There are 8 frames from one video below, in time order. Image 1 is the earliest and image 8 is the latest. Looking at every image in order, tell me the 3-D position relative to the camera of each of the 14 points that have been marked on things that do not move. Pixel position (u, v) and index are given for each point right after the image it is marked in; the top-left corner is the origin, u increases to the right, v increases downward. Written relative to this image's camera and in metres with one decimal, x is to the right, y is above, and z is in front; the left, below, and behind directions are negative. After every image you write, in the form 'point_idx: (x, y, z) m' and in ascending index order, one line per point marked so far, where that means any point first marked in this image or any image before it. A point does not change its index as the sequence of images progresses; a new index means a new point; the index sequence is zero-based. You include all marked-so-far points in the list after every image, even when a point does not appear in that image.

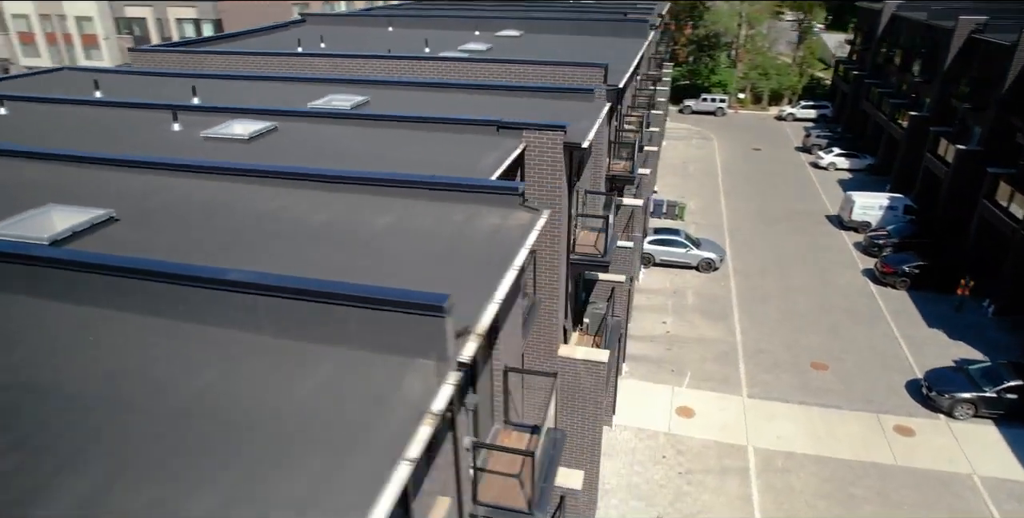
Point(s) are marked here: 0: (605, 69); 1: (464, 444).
0: (+2.5, +5.0, +17.5) m
1: (-0.5, -2.0, +7.3) m
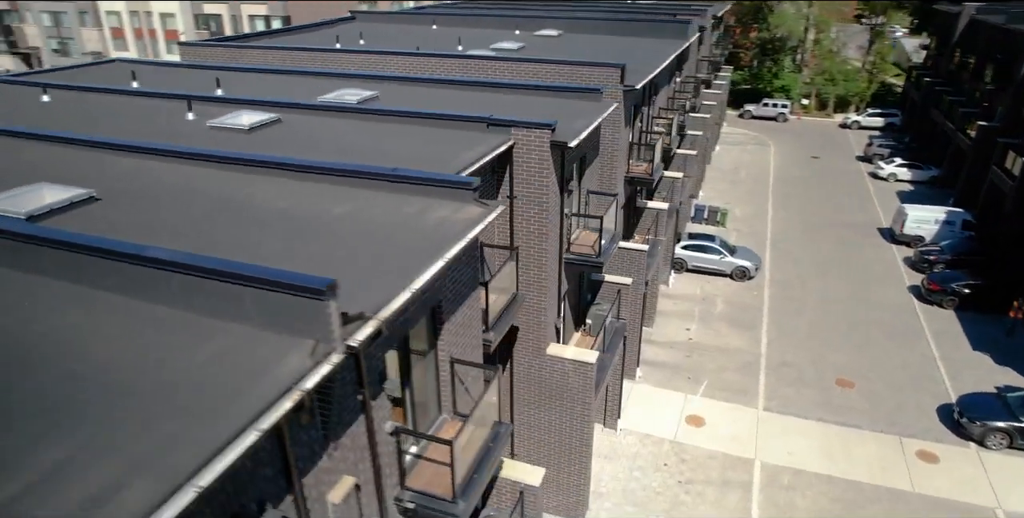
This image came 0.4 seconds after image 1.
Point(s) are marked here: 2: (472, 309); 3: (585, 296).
0: (+2.9, +5.0, +17.3) m
1: (-1.5, -1.9, +7.5) m
2: (-0.6, -0.7, +9.6) m
3: (+1.9, -1.0, +17.0) m
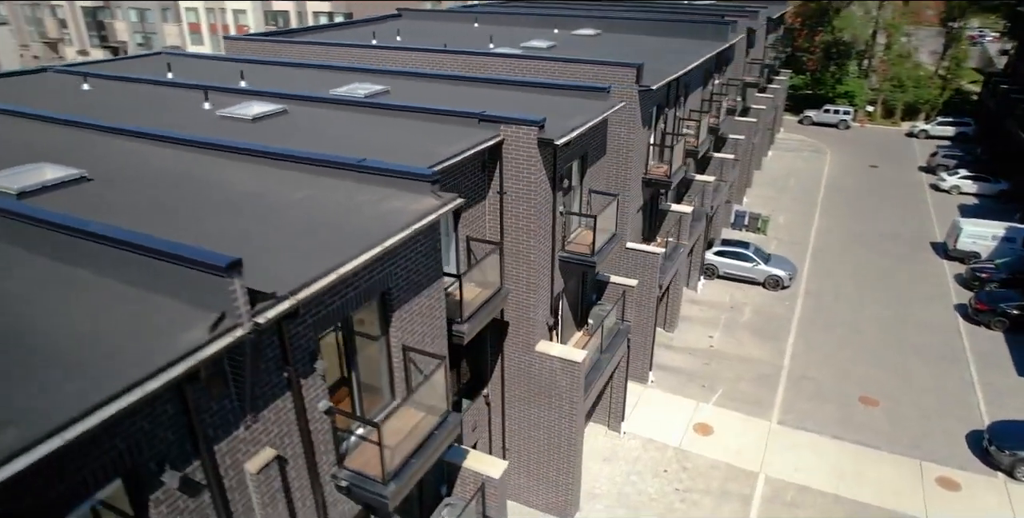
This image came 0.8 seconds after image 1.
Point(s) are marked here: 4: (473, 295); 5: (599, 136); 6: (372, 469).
0: (+3.3, +4.9, +17.2) m
1: (-2.3, -1.7, +7.8) m
2: (-1.2, -0.6, +9.8) m
3: (+1.9, -1.0, +16.9) m
4: (-0.7, -0.7, +12.6) m
5: (+2.0, +2.9, +15.3) m
6: (-1.8, -2.7, +8.3) m
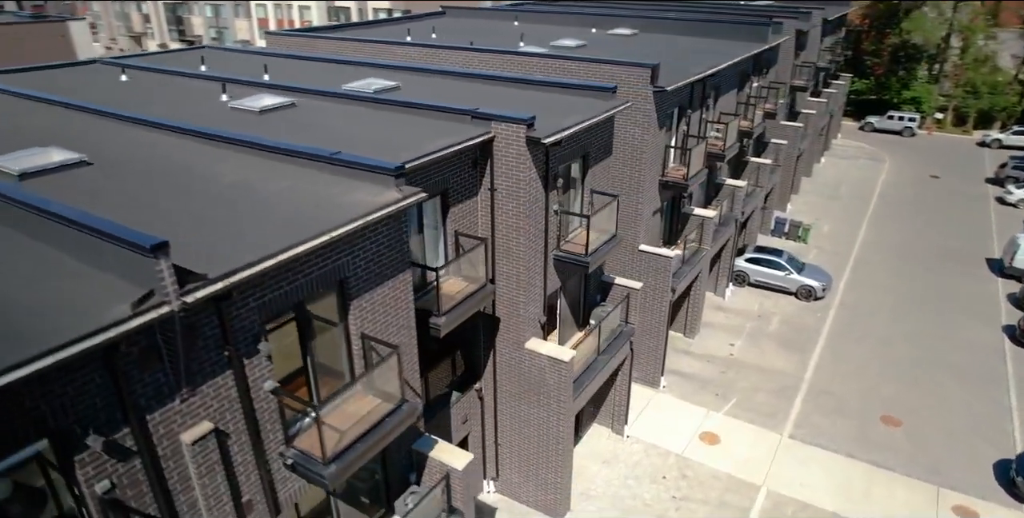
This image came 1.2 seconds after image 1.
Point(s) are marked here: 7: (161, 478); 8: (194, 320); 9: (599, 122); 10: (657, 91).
0: (+3.6, +4.9, +17.0) m
1: (-3.1, -1.6, +8.2) m
2: (-1.7, -0.5, +10.1) m
3: (+2.0, -1.0, +16.9) m
4: (-1.0, -0.6, +12.8) m
5: (+2.1, +2.9, +15.2) m
6: (-2.6, -2.5, +8.6) m
7: (-3.8, -2.4, +7.2) m
8: (-3.4, -0.7, +7.1) m
9: (+1.9, +3.0, +14.7) m
10: (+3.8, +4.4, +17.2) m
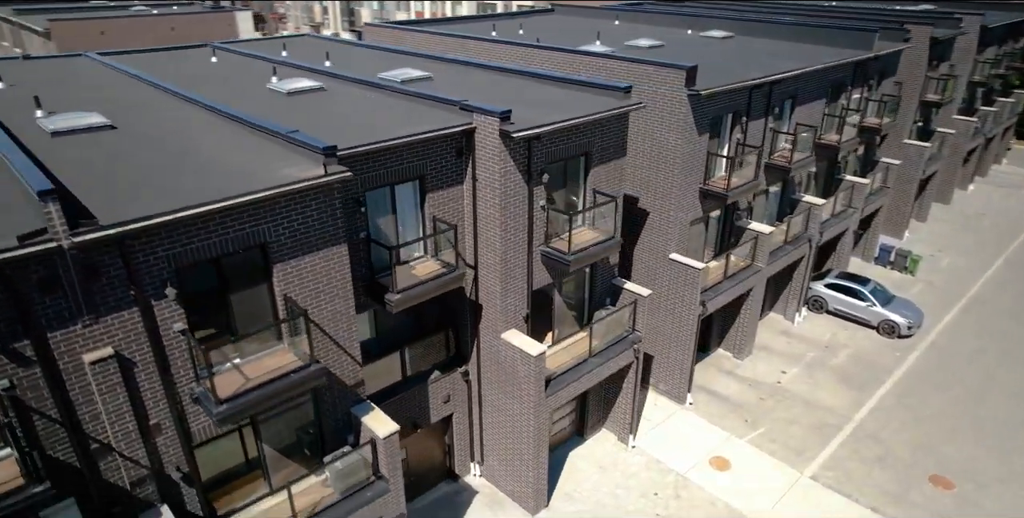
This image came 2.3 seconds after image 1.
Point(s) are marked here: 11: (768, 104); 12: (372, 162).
0: (+4.3, +4.6, +16.3) m
1: (-4.8, -1.0, +9.4) m
2: (-3.0, -0.1, +10.9) m
3: (+2.1, -1.0, +16.7) m
4: (-1.7, -0.3, +13.4) m
5: (+2.3, +2.8, +15.0) m
6: (-4.4, -2.0, +9.7) m
7: (-5.9, -1.7, +8.6) m
8: (-5.3, 0.0, +8.4) m
9: (+2.0, +3.0, +14.5) m
10: (+4.5, +4.1, +16.5) m
11: (+7.5, +4.6, +19.5) m
12: (-2.6, +1.8, +12.1) m
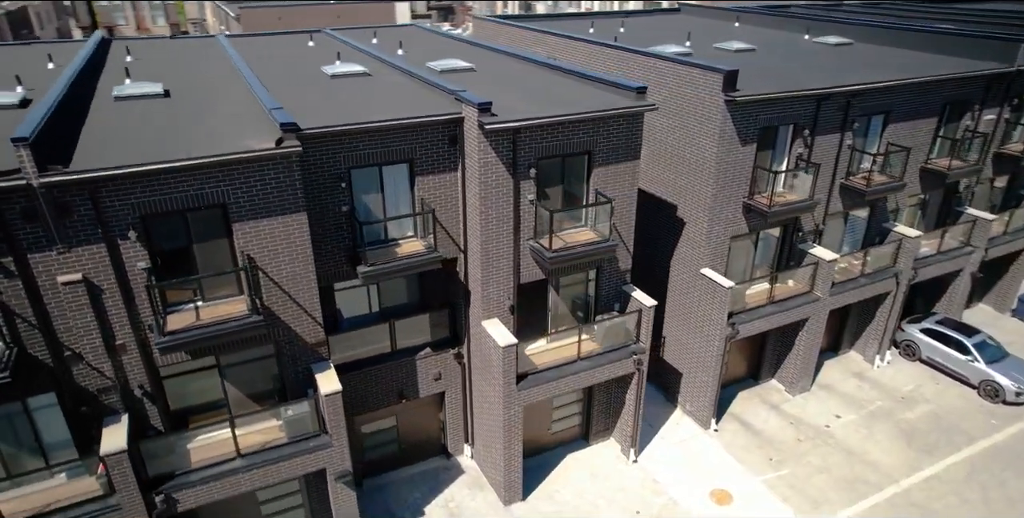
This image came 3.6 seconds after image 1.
0: (+4.9, +4.2, +15.3) m
1: (-6.3, -0.1, +11.1) m
2: (-4.0, +0.6, +12.1) m
3: (+2.2, -1.1, +16.3) m
4: (-2.2, +0.2, +14.1) m
5: (+2.4, +2.7, +14.6) m
6: (-5.9, -1.2, +11.3) m
7: (-7.6, -0.7, +10.7) m
8: (-6.9, +0.9, +10.2) m
9: (+2.0, +3.0, +14.2) m
10: (+5.1, +3.7, +15.4) m
11: (+8.8, +3.8, +17.5) m
12: (-3.1, +2.3, +13.1) m
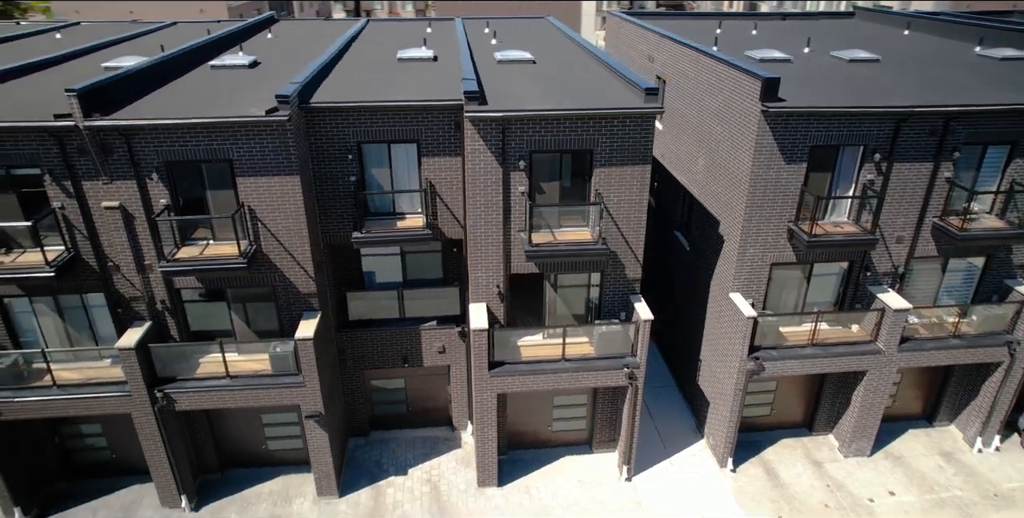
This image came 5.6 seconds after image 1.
0: (+5.3, +3.7, +13.9) m
1: (-7.2, +1.2, +13.6) m
2: (-4.7, +1.5, +13.7) m
3: (+2.3, -1.2, +15.8) m
4: (-2.4, +0.8, +15.1) m
5: (+2.5, +2.6, +14.0) m
6: (-7.0, +0.1, +13.7) m
7: (-8.7, +0.8, +13.6) m
8: (-7.9, +2.3, +12.9) m
9: (+2.0, +2.9, +13.8) m
10: (+5.4, +3.1, +13.9) m
11: (+9.6, +2.6, +14.7) m
12: (-3.2, +3.0, +14.4) m
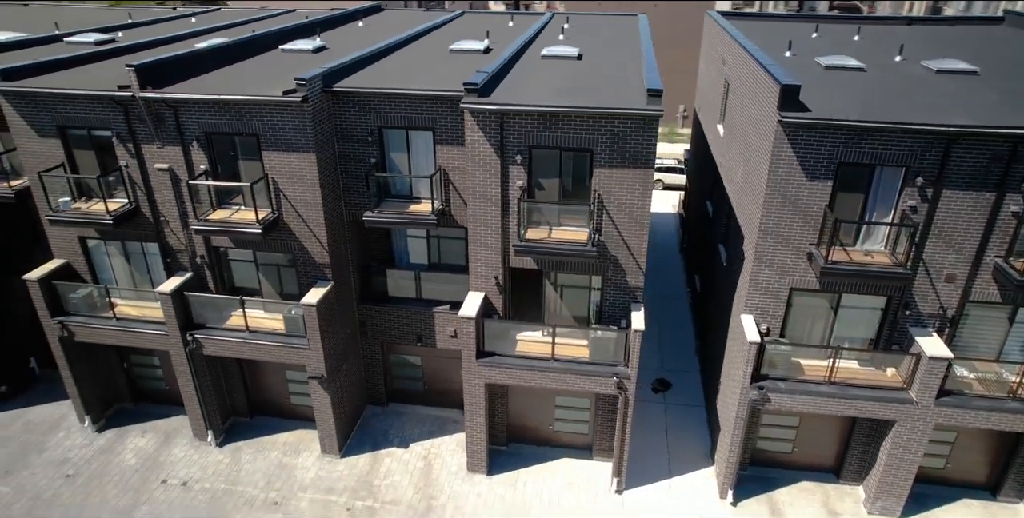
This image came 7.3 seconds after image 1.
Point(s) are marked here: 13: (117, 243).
0: (+5.3, +3.2, +12.7) m
1: (-7.2, +2.1, +15.3) m
2: (-4.7, +2.1, +14.9) m
3: (+2.3, -1.3, +15.4) m
4: (-2.2, +1.2, +15.7) m
5: (+2.4, +2.4, +13.5) m
6: (-7.0, +1.0, +15.4) m
7: (-8.6, +1.9, +15.6) m
8: (-7.9, +3.3, +14.8) m
9: (+2.0, +2.8, +13.4) m
10: (+5.3, +2.7, +12.8) m
11: (+9.5, +1.7, +12.6) m
12: (-3.0, +3.5, +15.2) m
13: (-10.1, +0.4, +16.9) m
